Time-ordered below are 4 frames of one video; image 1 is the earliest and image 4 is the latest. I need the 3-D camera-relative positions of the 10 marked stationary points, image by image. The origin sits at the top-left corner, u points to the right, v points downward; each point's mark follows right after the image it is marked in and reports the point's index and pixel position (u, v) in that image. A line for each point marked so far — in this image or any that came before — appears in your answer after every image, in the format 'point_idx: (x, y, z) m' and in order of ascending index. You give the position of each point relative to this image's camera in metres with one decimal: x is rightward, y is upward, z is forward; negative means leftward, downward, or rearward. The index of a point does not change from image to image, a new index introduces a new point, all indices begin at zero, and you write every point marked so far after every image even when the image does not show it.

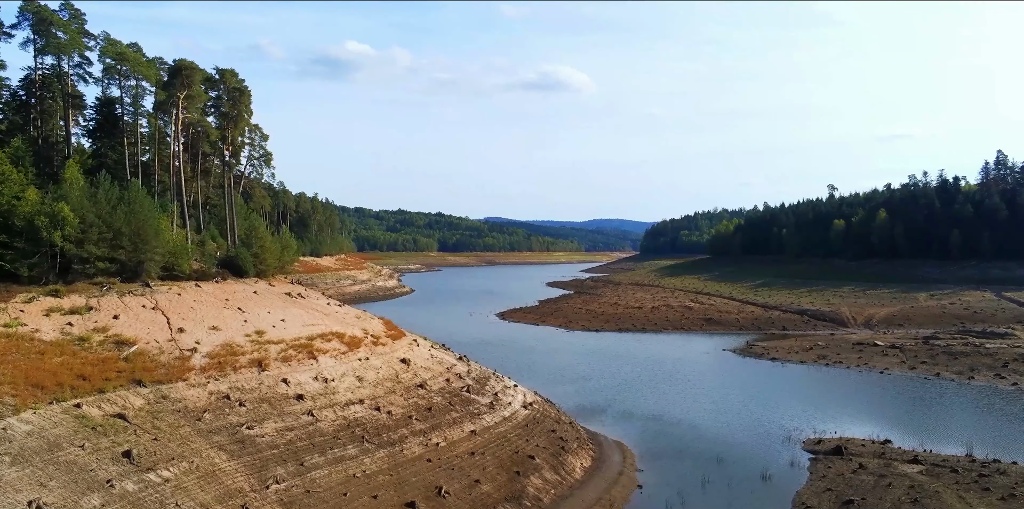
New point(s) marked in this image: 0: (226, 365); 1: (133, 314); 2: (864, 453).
0: (-7.1, -2.7, +15.0) m
1: (-10.0, -1.6, +15.9) m
2: (+11.4, -6.4, +19.5) m
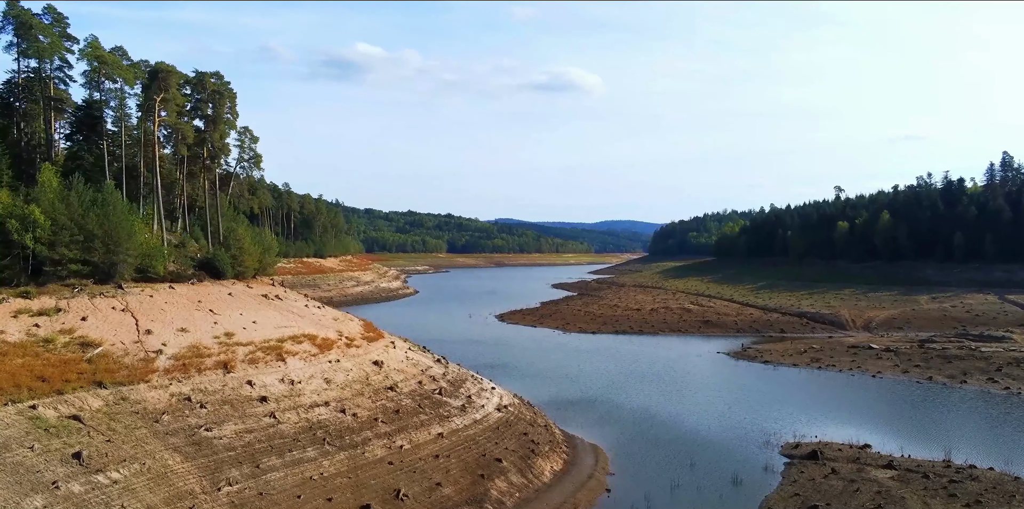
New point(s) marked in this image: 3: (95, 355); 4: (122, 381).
0: (-8.0, -2.8, +15.1) m
1: (-10.9, -1.6, +16.0) m
2: (+10.5, -6.5, +19.4) m
3: (-9.9, -2.4, +14.3) m
4: (-8.8, -2.9, +13.7) m
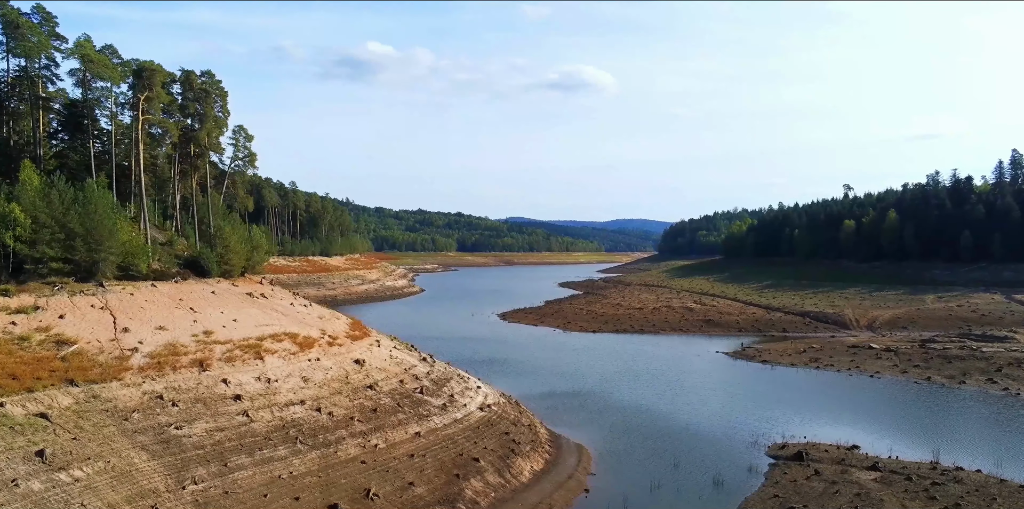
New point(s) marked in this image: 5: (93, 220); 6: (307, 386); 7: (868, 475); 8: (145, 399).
0: (-8.6, -2.8, +15.1) m
1: (-11.5, -1.6, +16.1) m
2: (+9.9, -6.5, +19.2) m
3: (-10.5, -2.3, +14.3) m
4: (-9.4, -2.8, +13.7) m
5: (-12.7, +1.0, +18.2) m
6: (-5.6, -3.6, +16.7) m
7: (+10.3, -6.4, +17.4) m
8: (-8.4, -3.3, +13.8) m
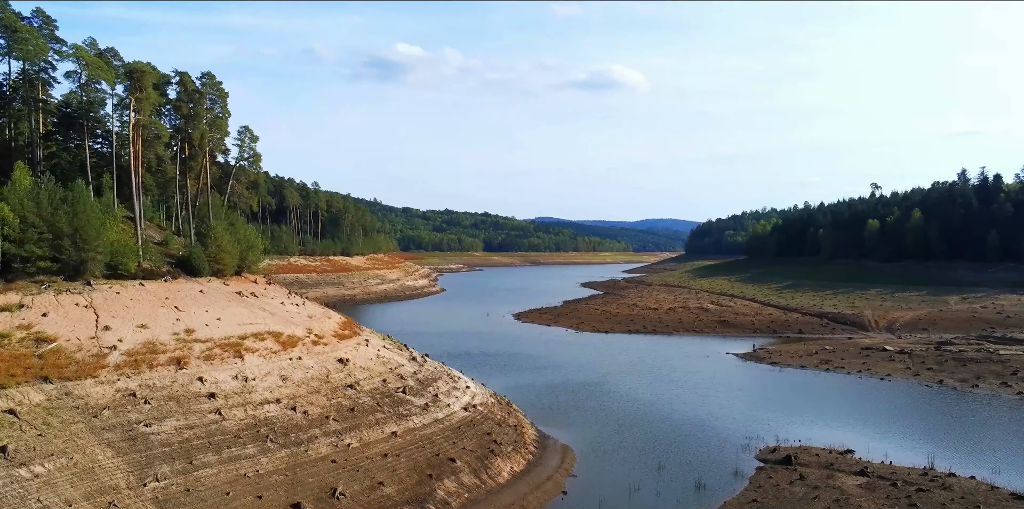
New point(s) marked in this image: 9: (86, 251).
0: (-9.3, -2.7, +15.2) m
1: (-12.1, -1.5, +16.3) m
2: (+9.4, -6.5, +18.7) m
3: (-11.2, -2.3, +14.6) m
4: (-10.2, -2.8, +13.9) m
5: (-13.2, +1.1, +18.5) m
6: (-6.3, -3.6, +16.8) m
7: (+9.6, -6.3, +16.9) m
8: (-9.1, -3.3, +14.0) m
9: (-13.0, +0.1, +18.5) m
